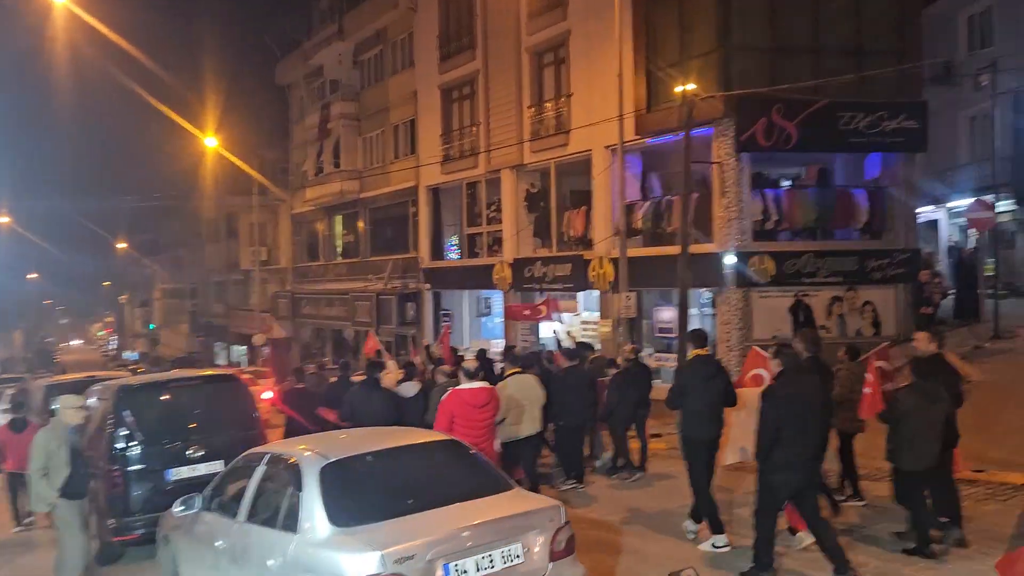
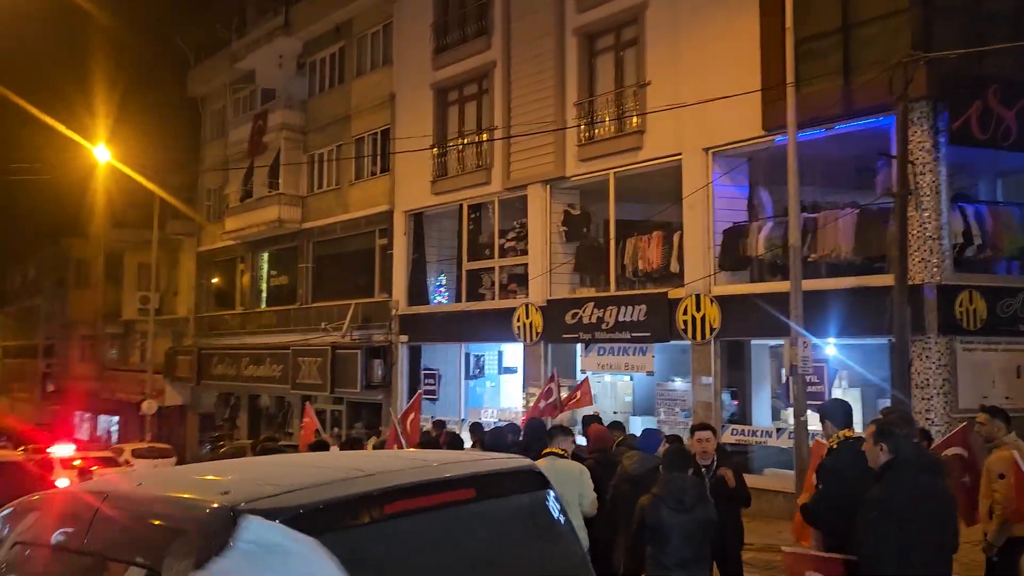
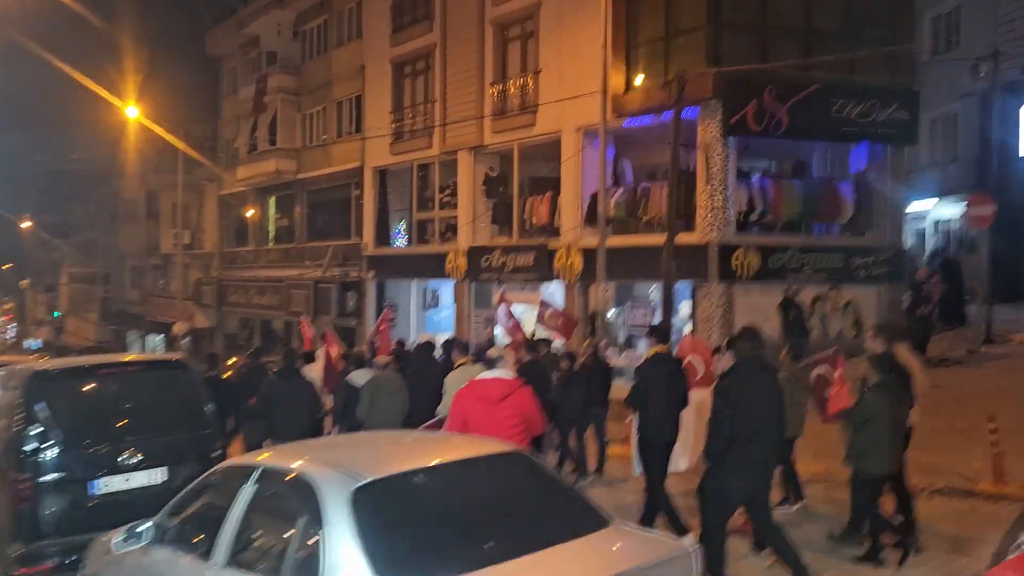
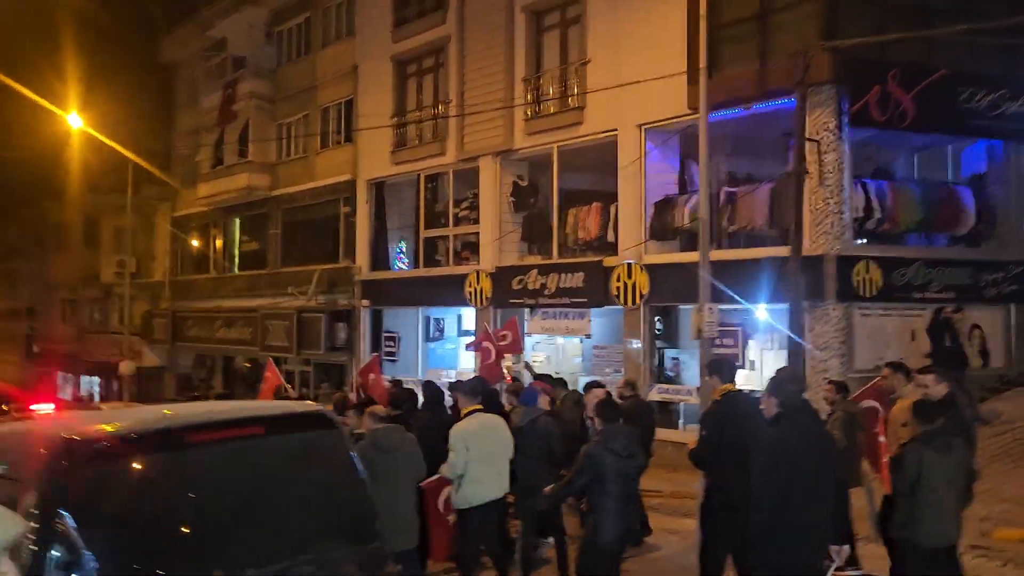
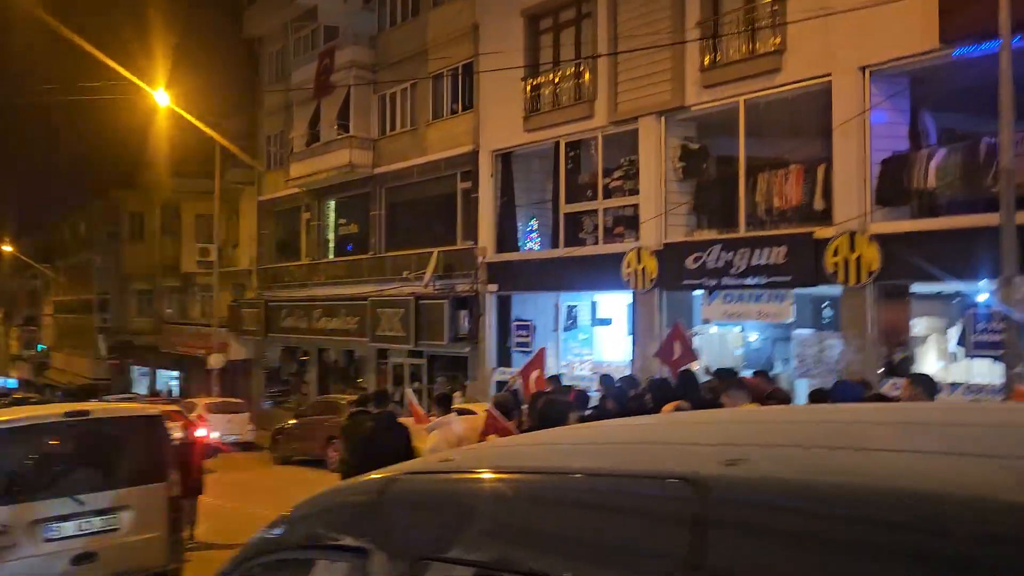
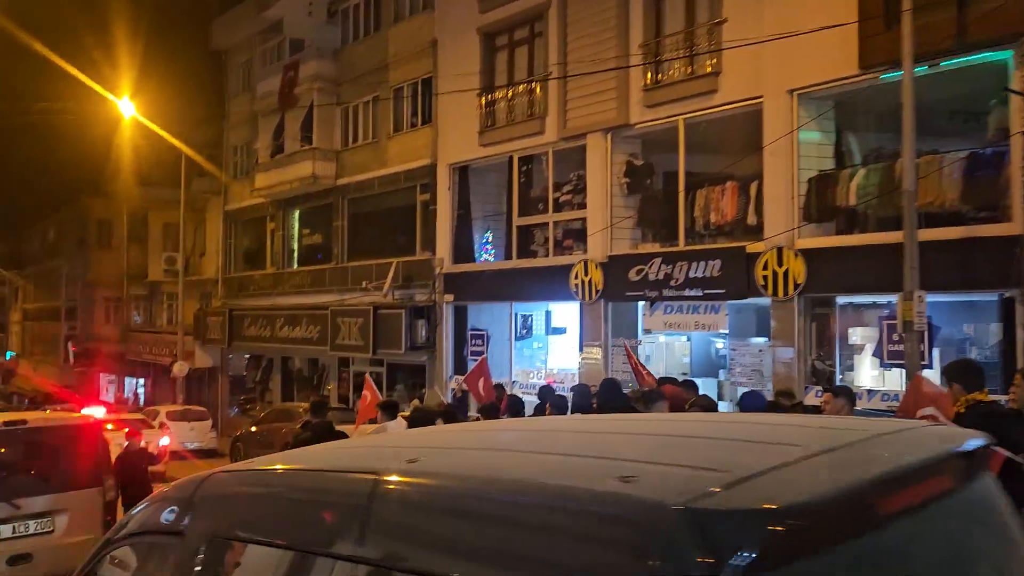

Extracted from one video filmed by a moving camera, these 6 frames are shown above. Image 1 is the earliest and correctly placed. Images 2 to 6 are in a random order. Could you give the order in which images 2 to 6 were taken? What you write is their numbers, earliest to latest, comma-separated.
3, 4, 2, 6, 5
